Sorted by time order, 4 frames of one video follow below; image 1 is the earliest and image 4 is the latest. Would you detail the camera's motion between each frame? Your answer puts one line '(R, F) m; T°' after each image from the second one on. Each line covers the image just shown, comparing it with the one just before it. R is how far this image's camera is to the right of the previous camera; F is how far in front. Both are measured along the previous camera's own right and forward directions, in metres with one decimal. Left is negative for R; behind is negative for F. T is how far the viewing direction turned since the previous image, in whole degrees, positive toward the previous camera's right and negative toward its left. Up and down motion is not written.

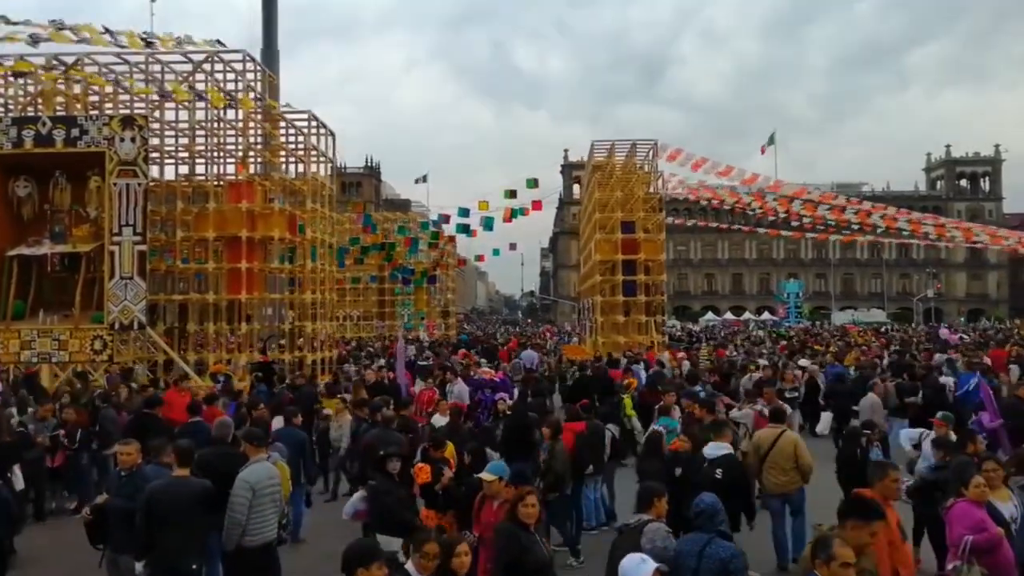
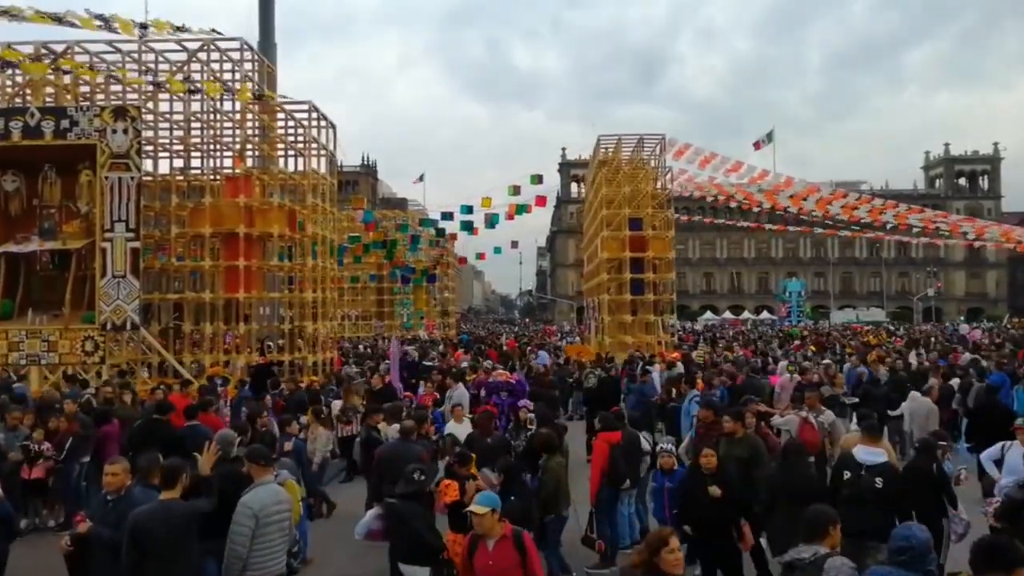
(-0.3, +0.8) m; 0°
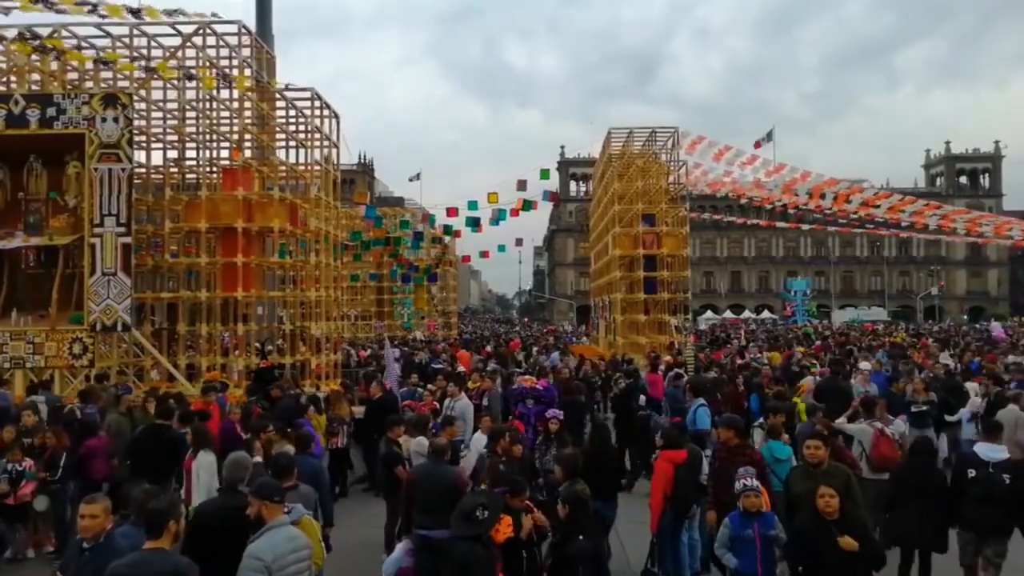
(-0.4, +1.1) m; 0°
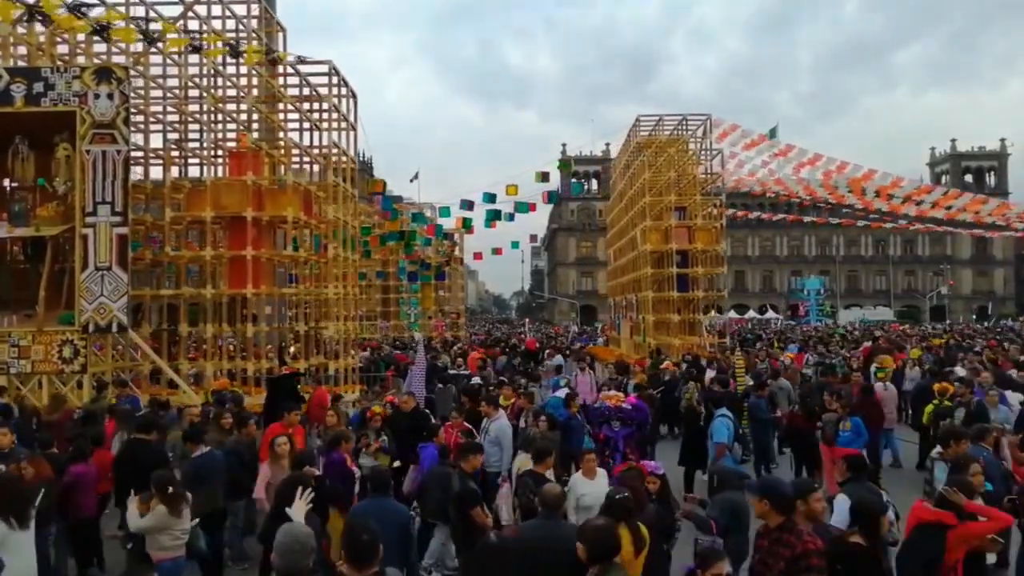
(-0.8, +1.8) m; 0°
